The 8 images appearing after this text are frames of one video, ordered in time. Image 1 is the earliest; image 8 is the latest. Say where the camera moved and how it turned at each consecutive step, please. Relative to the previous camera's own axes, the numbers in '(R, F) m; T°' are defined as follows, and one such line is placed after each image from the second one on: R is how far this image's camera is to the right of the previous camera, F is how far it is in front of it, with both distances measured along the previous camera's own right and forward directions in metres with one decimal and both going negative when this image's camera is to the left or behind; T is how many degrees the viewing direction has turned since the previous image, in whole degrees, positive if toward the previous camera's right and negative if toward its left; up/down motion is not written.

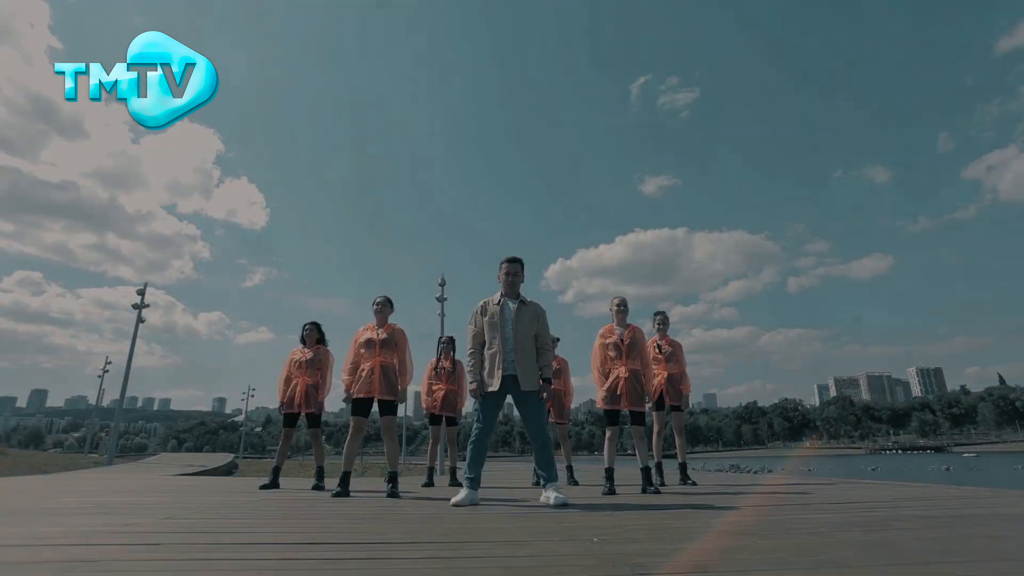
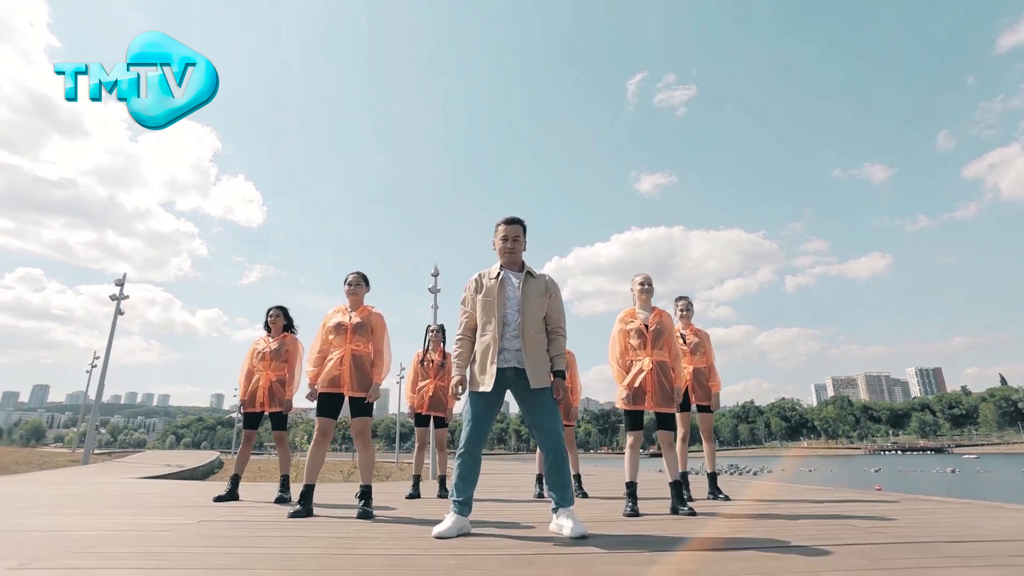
(0.0, +1.0) m; 0°
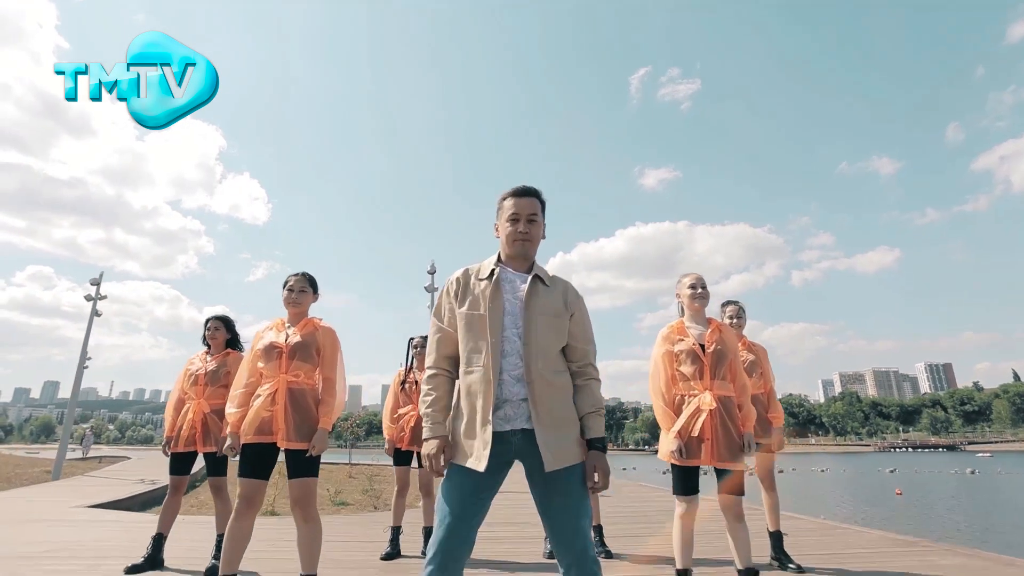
(0.0, +1.3) m; 0°
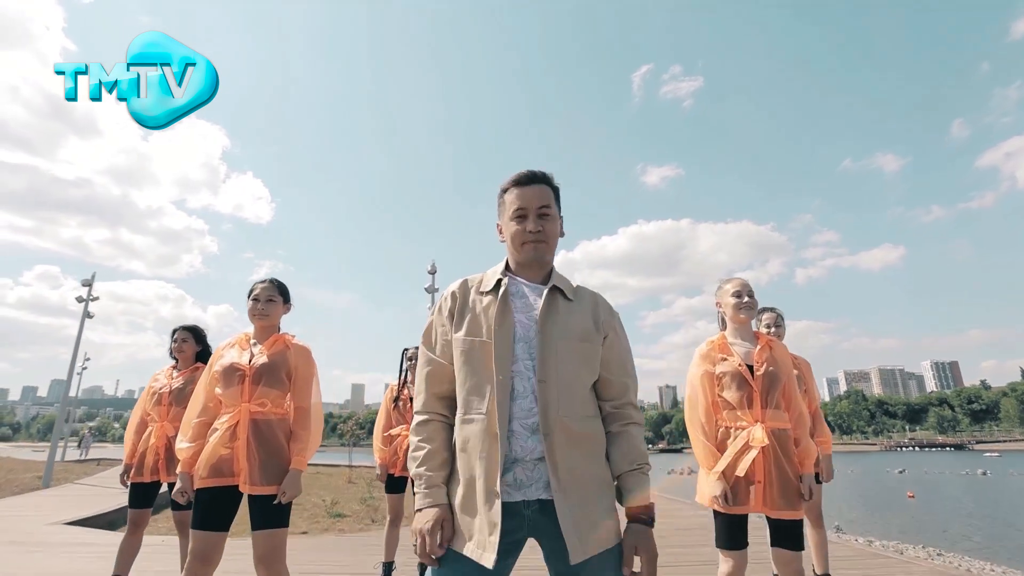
(0.0, +0.6) m; 0°
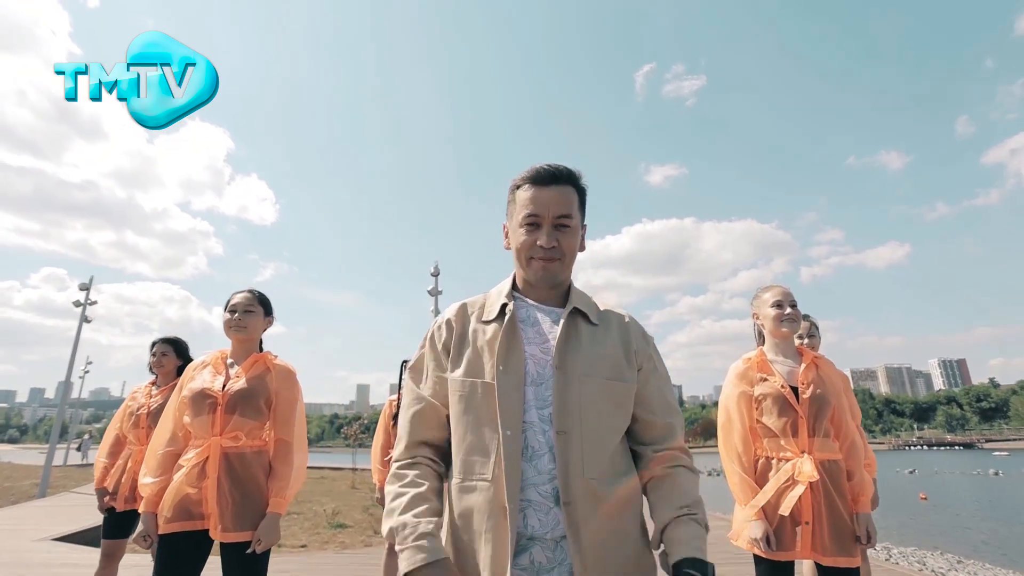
(0.0, +0.3) m; 0°
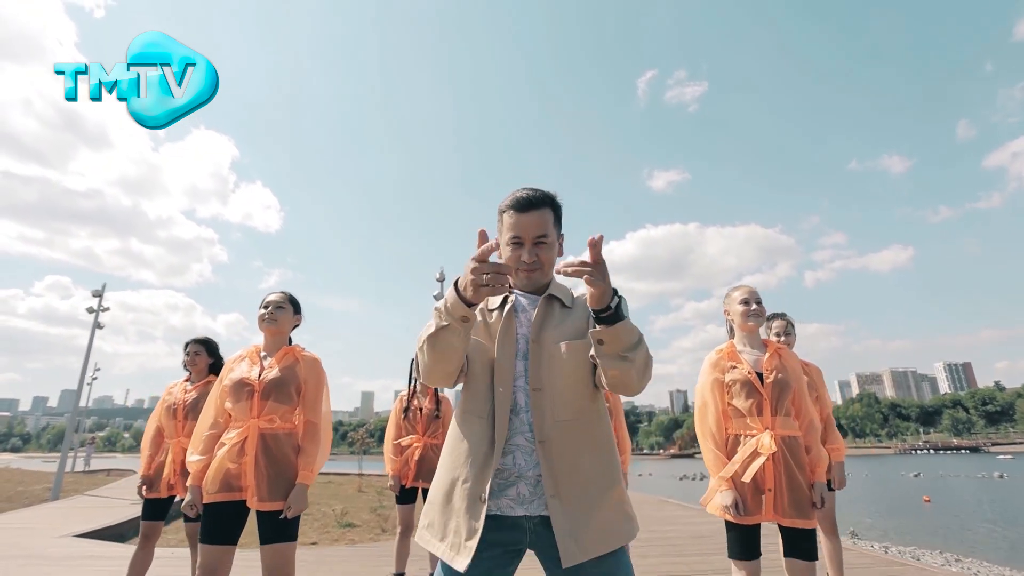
(0.0, -0.4) m; 0°
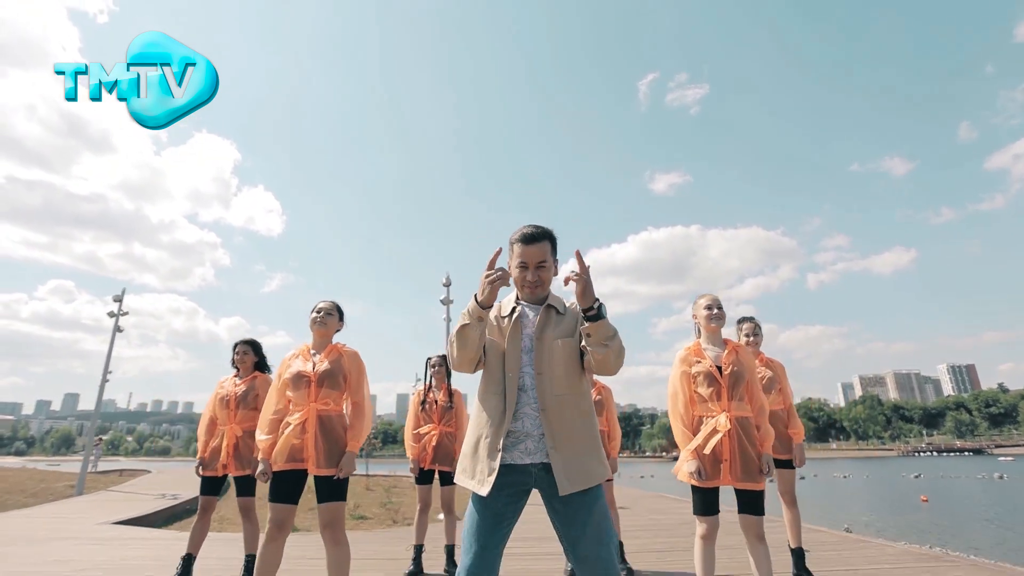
(0.0, -0.6) m; 0°
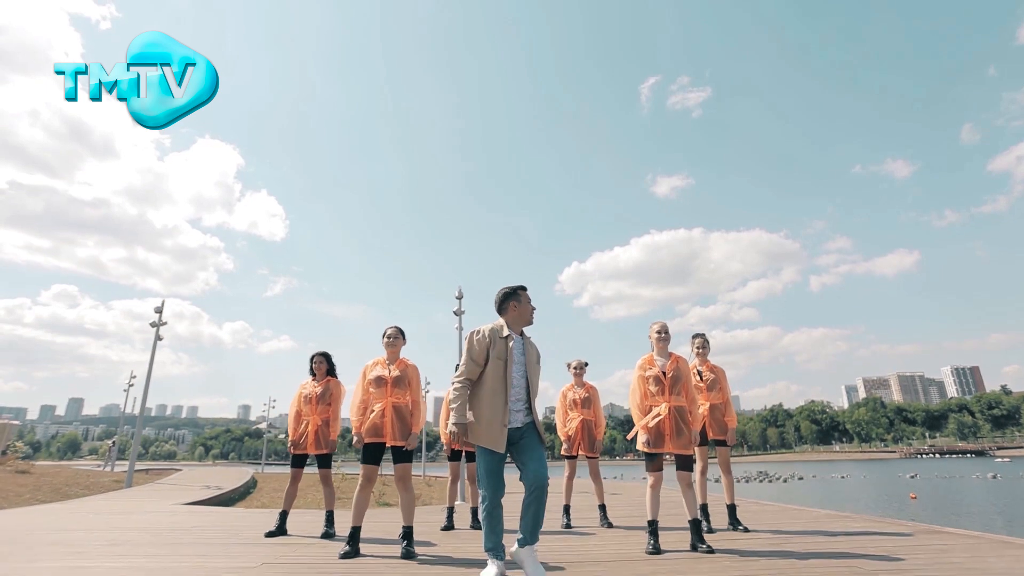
(-0.1, -1.6) m; 0°
